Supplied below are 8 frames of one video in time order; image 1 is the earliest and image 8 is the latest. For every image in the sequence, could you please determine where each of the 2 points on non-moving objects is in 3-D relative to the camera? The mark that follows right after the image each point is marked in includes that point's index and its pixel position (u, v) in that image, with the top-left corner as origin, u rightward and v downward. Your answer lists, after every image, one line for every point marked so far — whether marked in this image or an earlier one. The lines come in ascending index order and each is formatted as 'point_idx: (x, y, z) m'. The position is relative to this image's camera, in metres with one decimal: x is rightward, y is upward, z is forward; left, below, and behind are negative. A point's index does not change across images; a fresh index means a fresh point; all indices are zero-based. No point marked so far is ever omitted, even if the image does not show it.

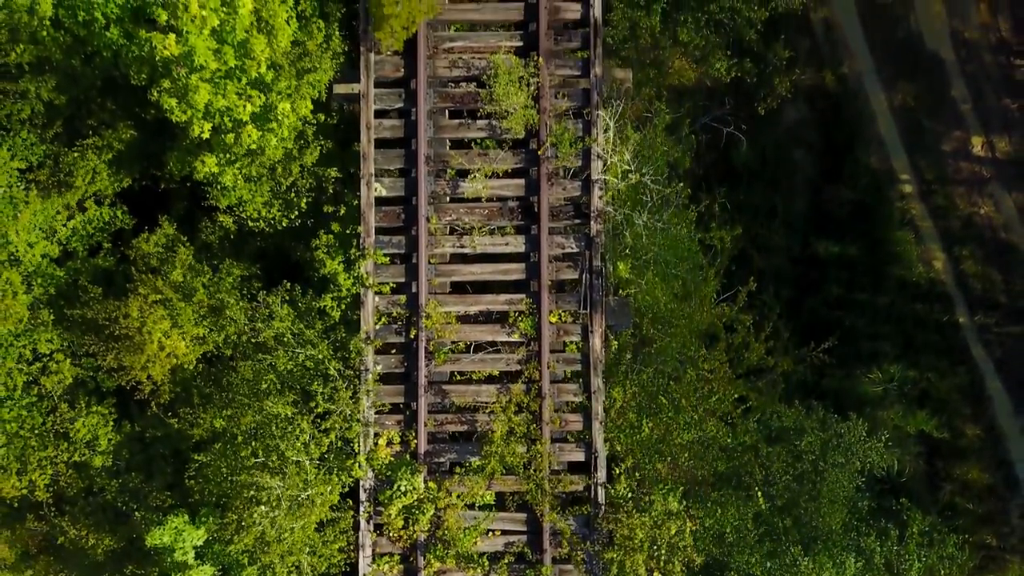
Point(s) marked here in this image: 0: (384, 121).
0: (-1.8, +2.3, +10.5) m
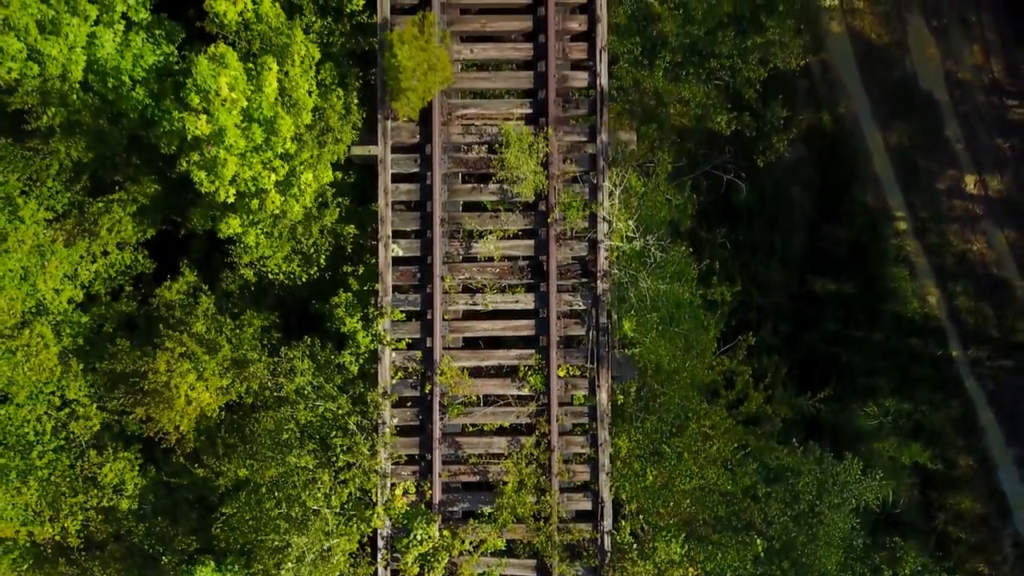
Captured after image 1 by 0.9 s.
0: (-1.6, +1.5, +11.0) m
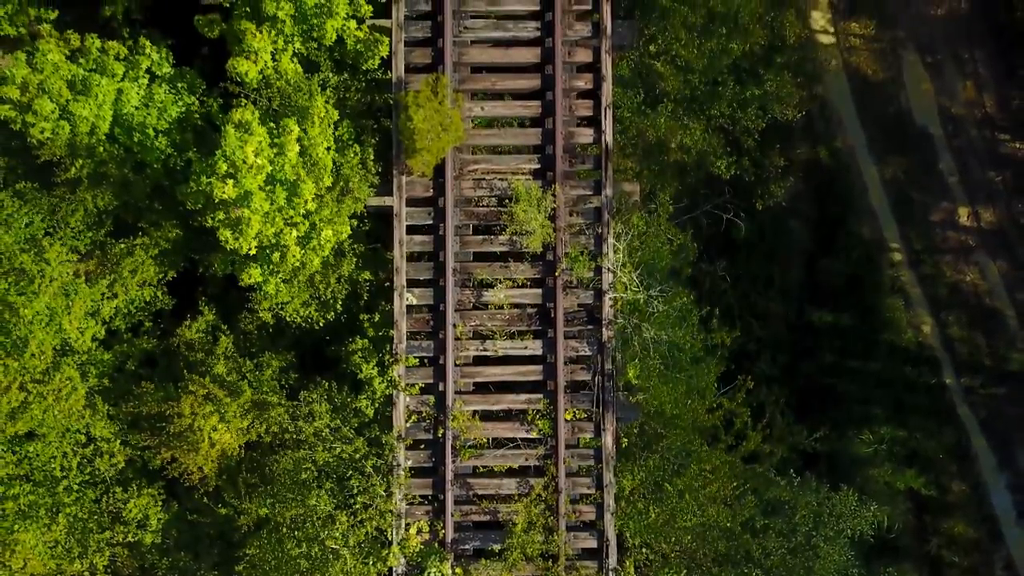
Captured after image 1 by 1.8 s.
0: (-1.5, +0.8, +11.5) m
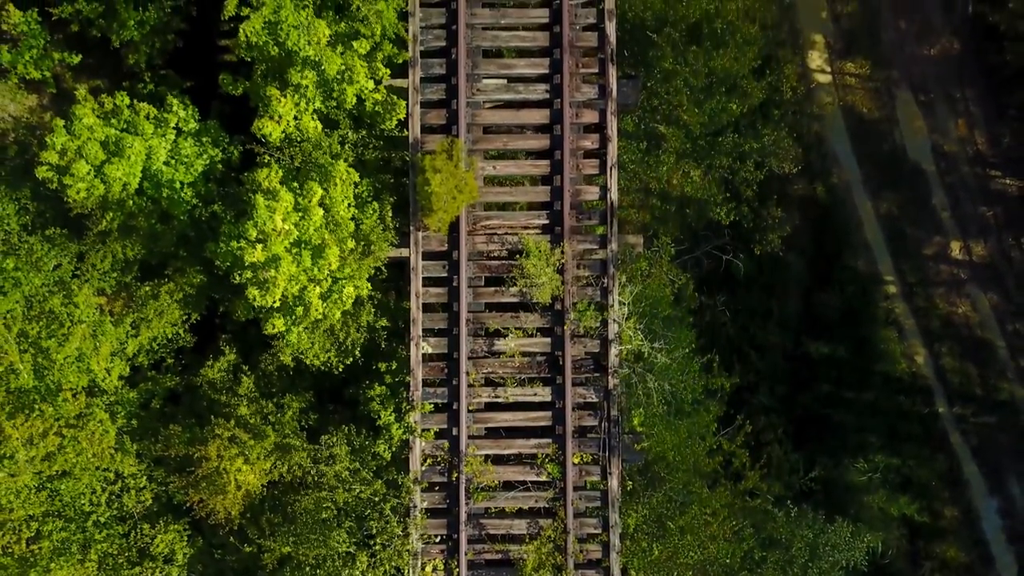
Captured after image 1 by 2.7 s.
0: (-1.3, 0.0, +12.1) m
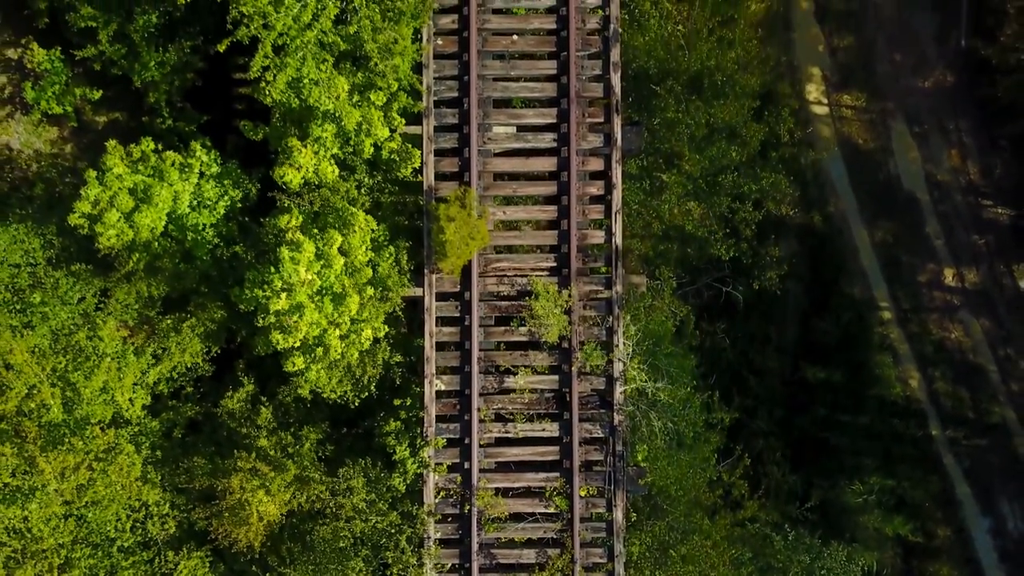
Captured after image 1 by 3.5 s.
0: (-1.2, -0.7, +12.6) m
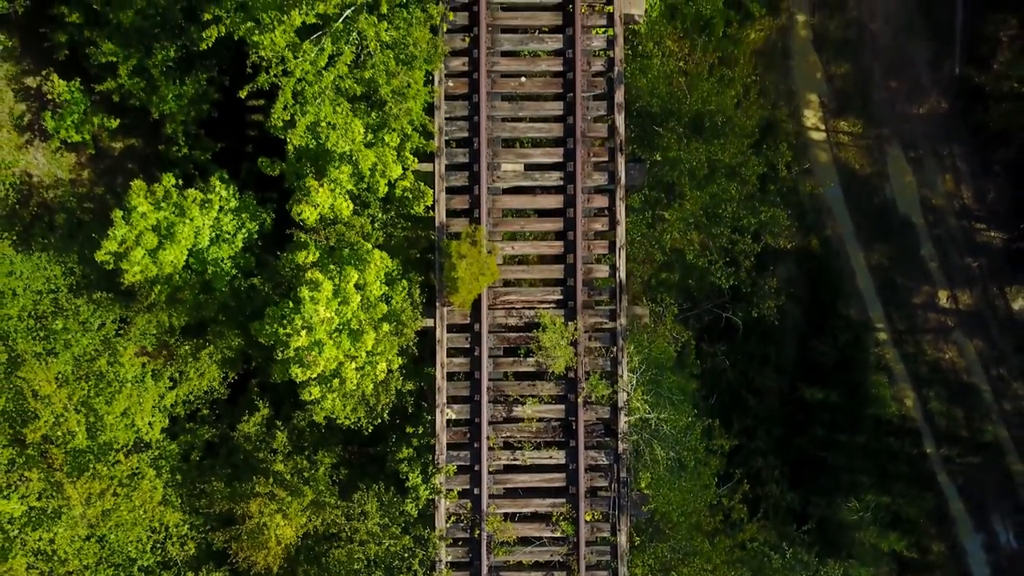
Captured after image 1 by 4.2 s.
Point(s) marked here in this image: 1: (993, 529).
0: (-1.0, -1.2, +13.1) m
1: (+12.7, -6.4, +19.6) m
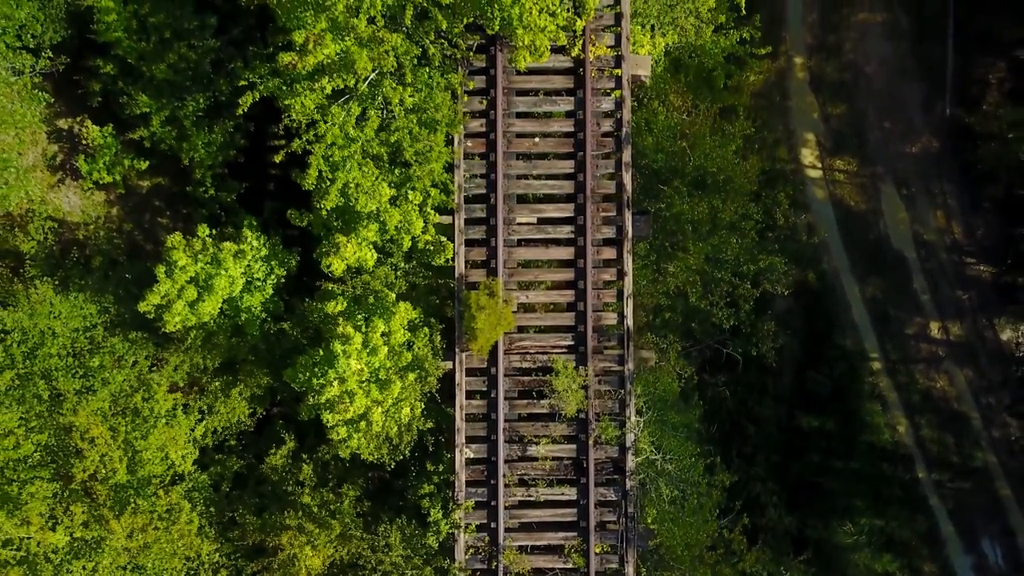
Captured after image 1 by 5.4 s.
0: (-0.8, -2.1, +14.0) m
1: (+13.0, -7.3, +20.5) m
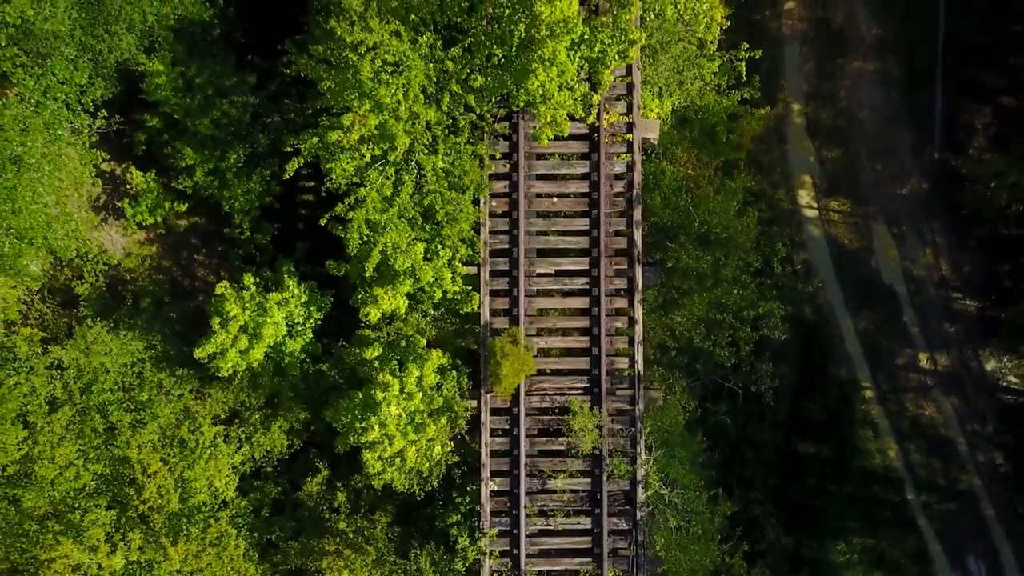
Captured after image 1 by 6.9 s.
0: (-0.3, -3.1, +15.4) m
1: (+13.4, -8.3, +21.9) m
